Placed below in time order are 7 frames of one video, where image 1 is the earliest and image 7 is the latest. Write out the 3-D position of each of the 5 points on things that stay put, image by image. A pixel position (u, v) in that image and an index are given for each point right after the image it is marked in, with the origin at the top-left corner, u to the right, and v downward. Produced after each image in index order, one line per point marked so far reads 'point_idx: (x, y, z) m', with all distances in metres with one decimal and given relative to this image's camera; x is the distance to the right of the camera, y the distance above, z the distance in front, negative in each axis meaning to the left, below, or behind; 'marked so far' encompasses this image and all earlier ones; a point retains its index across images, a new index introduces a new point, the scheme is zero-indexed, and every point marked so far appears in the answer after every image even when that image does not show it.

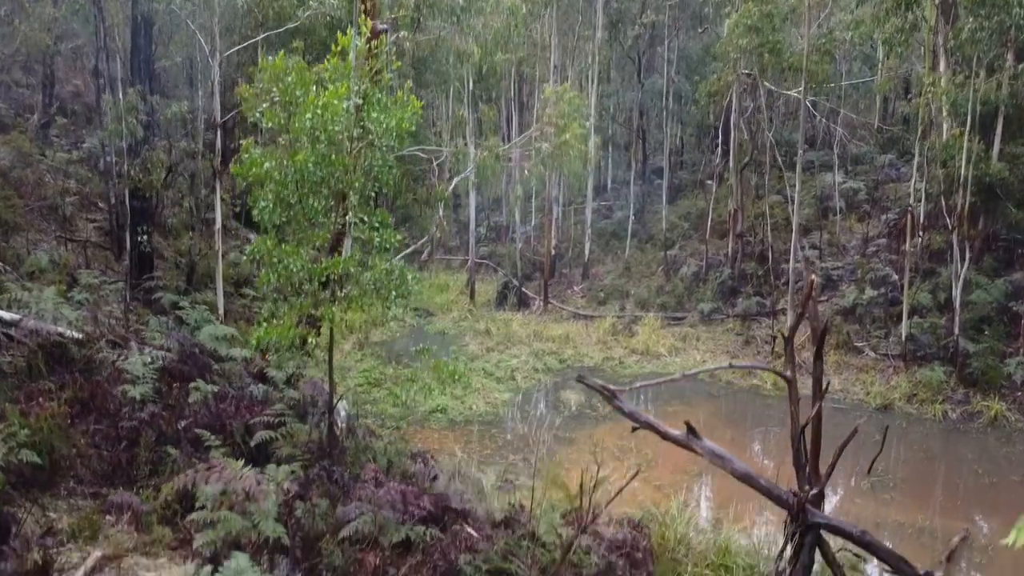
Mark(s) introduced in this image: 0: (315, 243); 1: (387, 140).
0: (-2.4, +0.6, +5.9) m
1: (-1.5, +1.9, +6.0) m
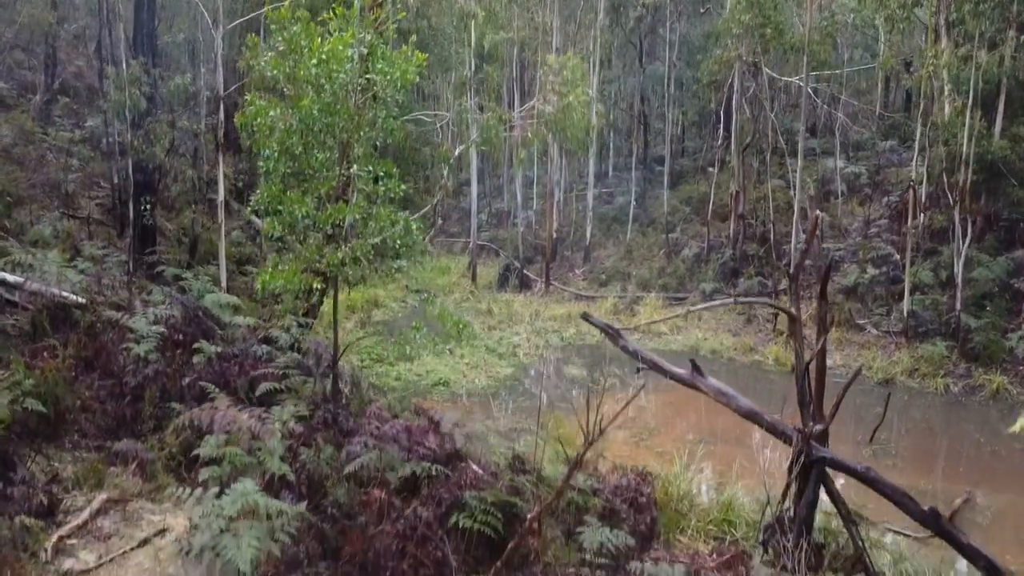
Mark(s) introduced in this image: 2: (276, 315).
0: (-2.3, +1.2, +5.9) m
1: (-1.5, +2.5, +6.0) m
2: (-4.4, -0.5, +9.3) m
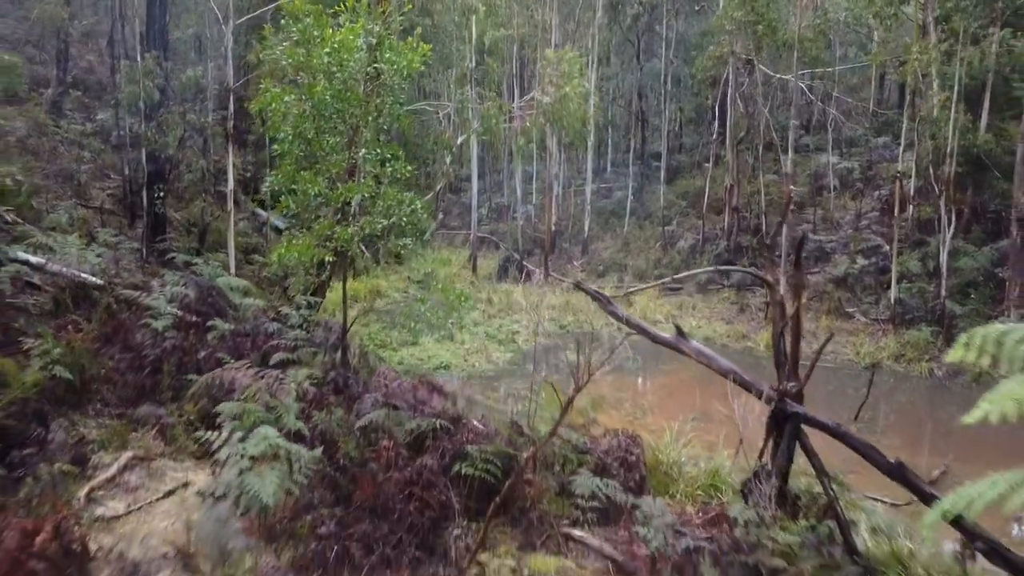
0: (-2.3, +1.5, +6.3) m
1: (-1.5, +2.8, +6.4) m
2: (-4.4, -0.2, +9.7) m
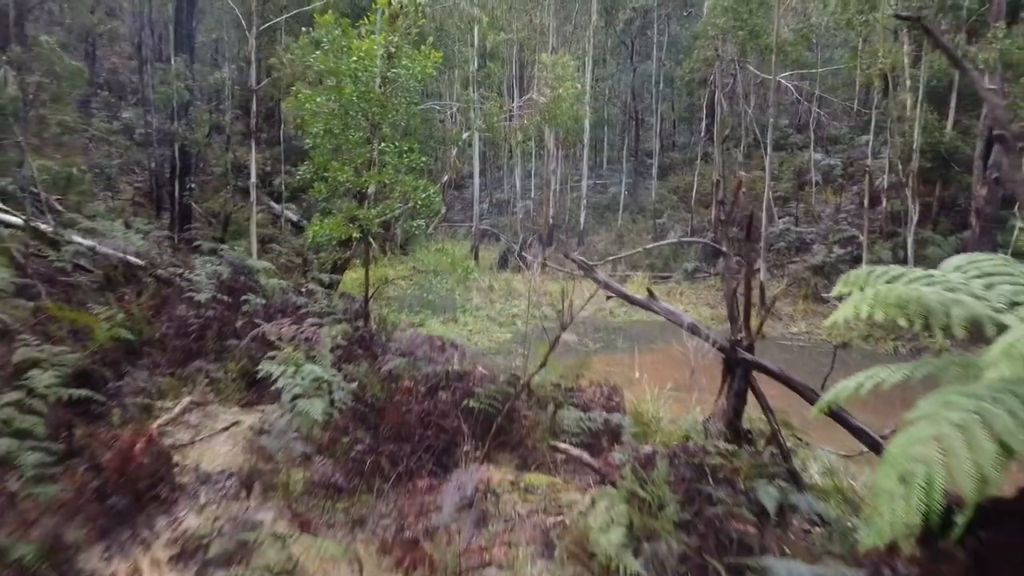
0: (-2.4, +1.9, +7.3) m
1: (-1.5, +3.1, +7.4) m
2: (-4.4, +0.2, +10.7) m
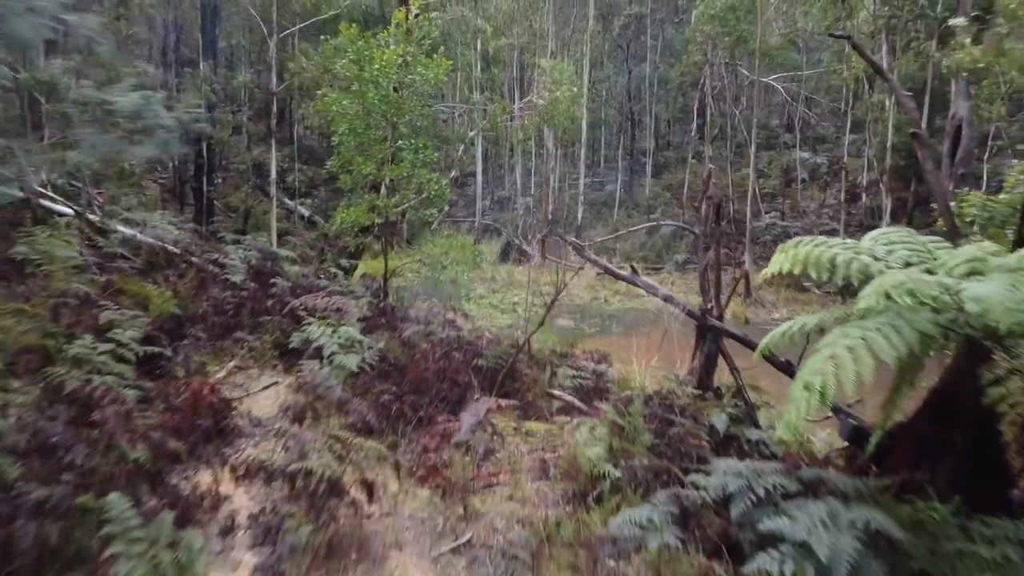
0: (-2.3, +2.2, +8.2) m
1: (-1.5, +3.5, +8.3) m
2: (-4.4, +0.5, +11.6) m
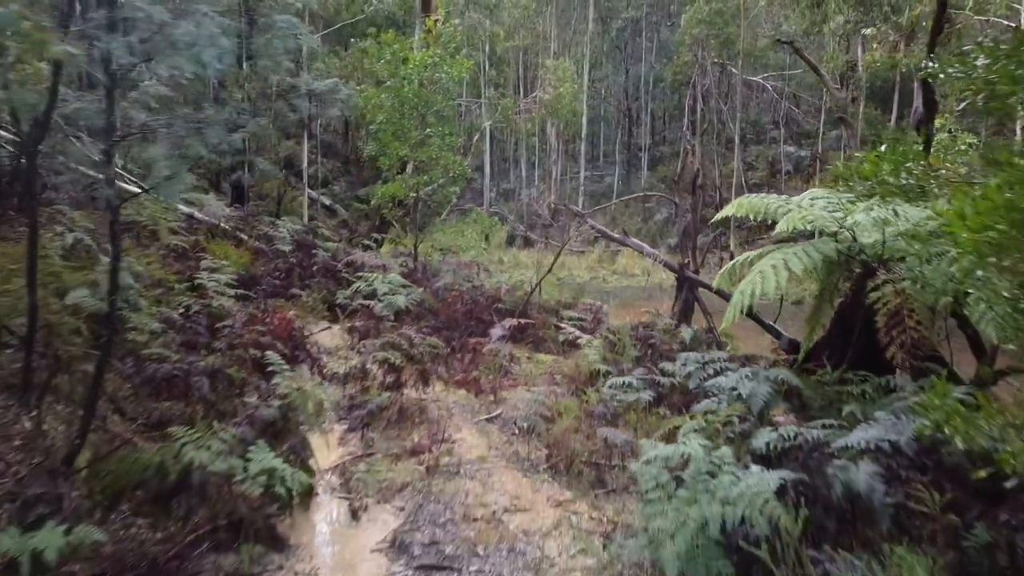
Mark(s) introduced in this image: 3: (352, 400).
0: (-2.1, +2.9, +9.7) m
1: (-1.3, +4.2, +9.8) m
2: (-4.2, +1.2, +13.1) m
3: (-1.9, -1.3, +5.6) m
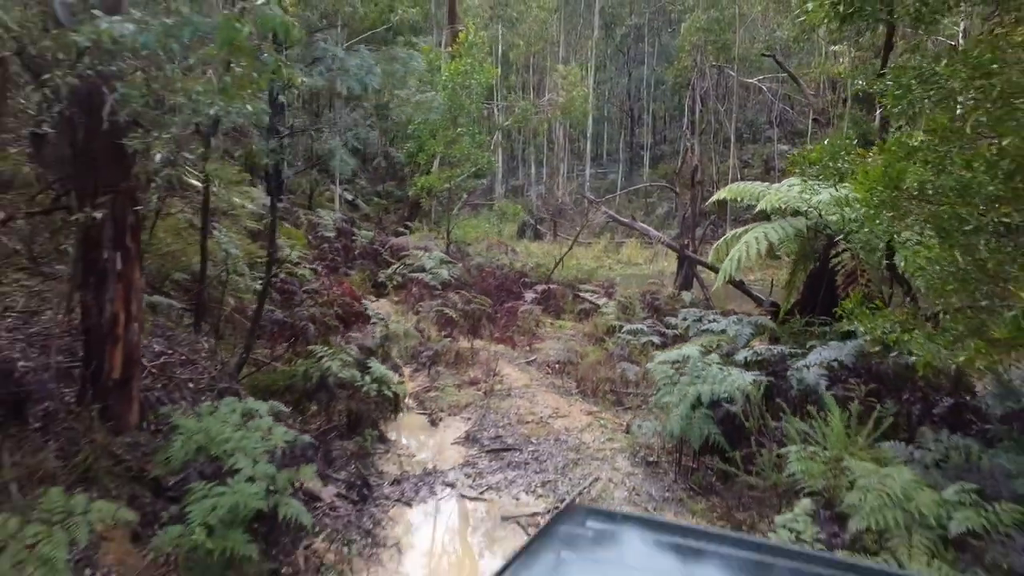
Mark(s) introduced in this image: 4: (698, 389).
0: (-1.6, +3.4, +11.1) m
1: (-0.8, +4.6, +11.1) m
2: (-3.7, +1.6, +14.4) m
3: (-1.4, -0.9, +7.0) m
4: (+1.7, -0.9, +4.3) m
